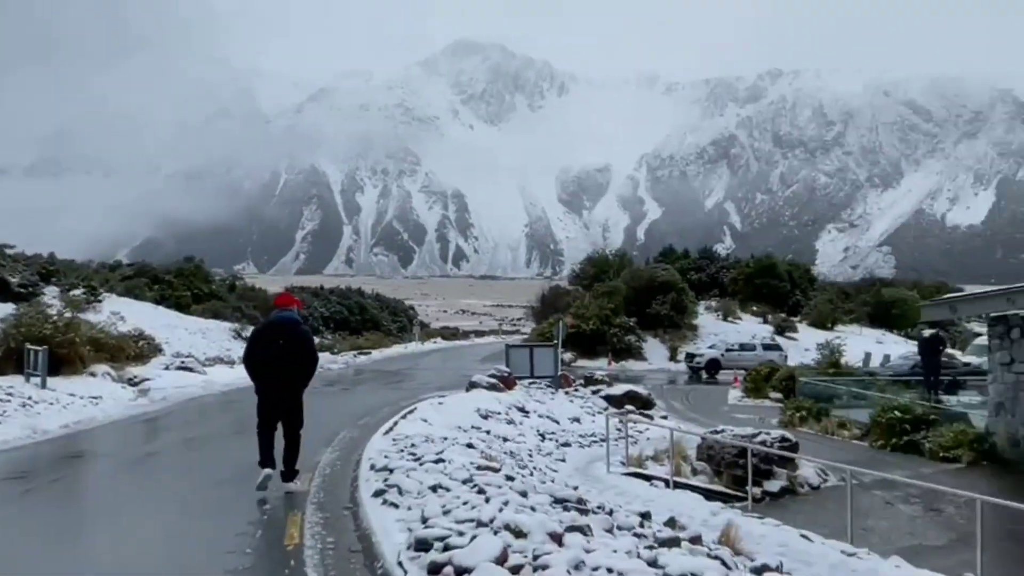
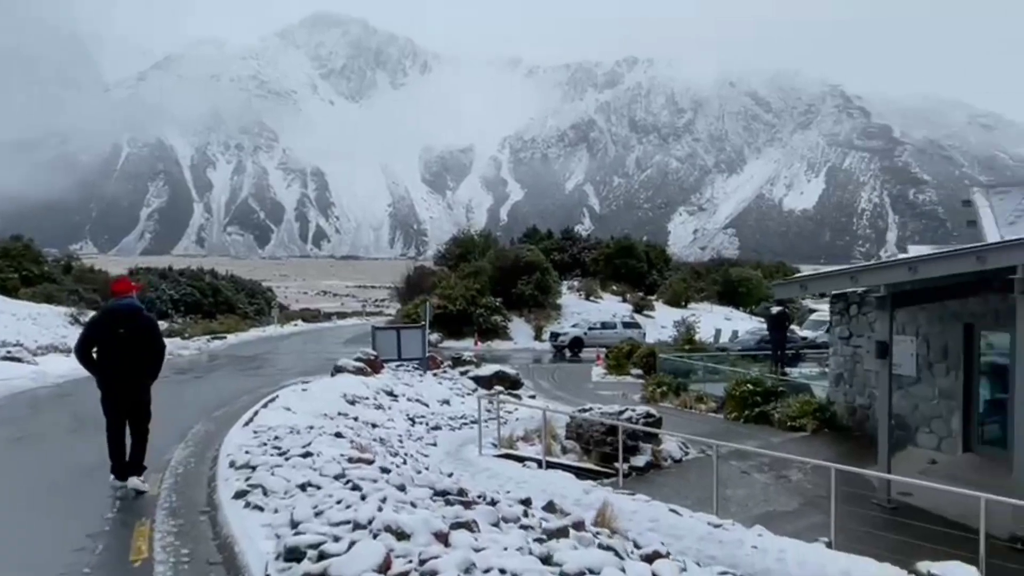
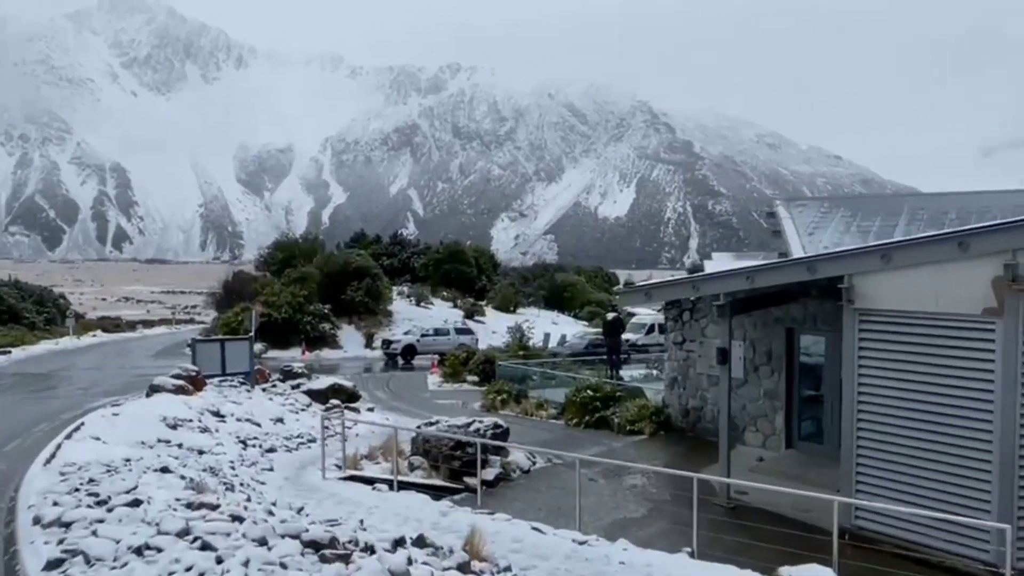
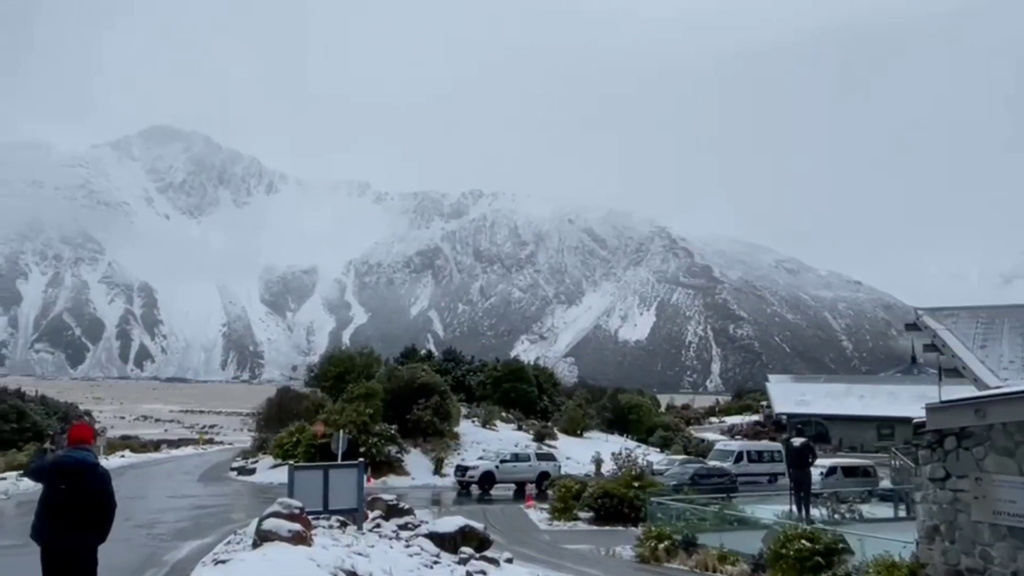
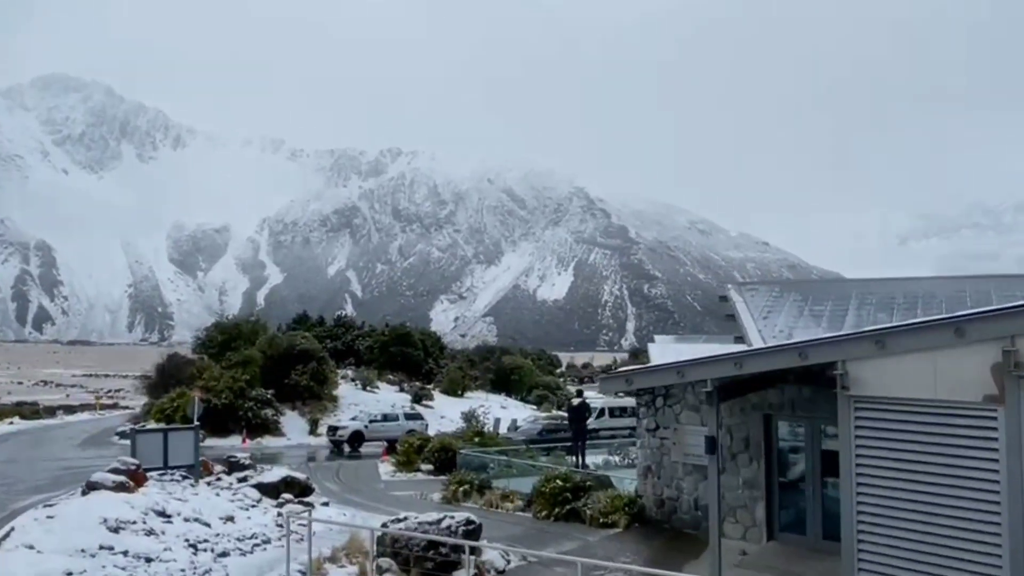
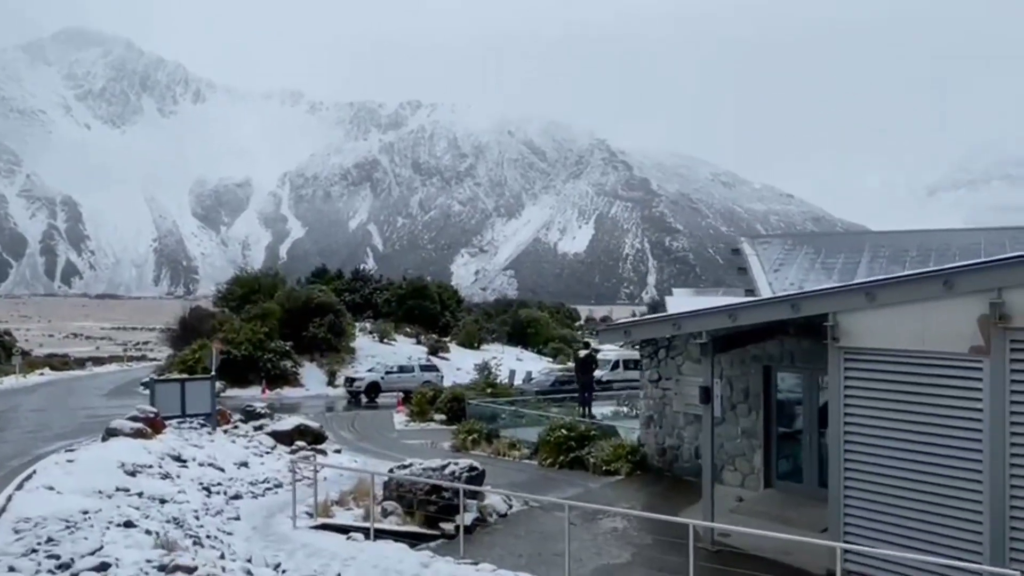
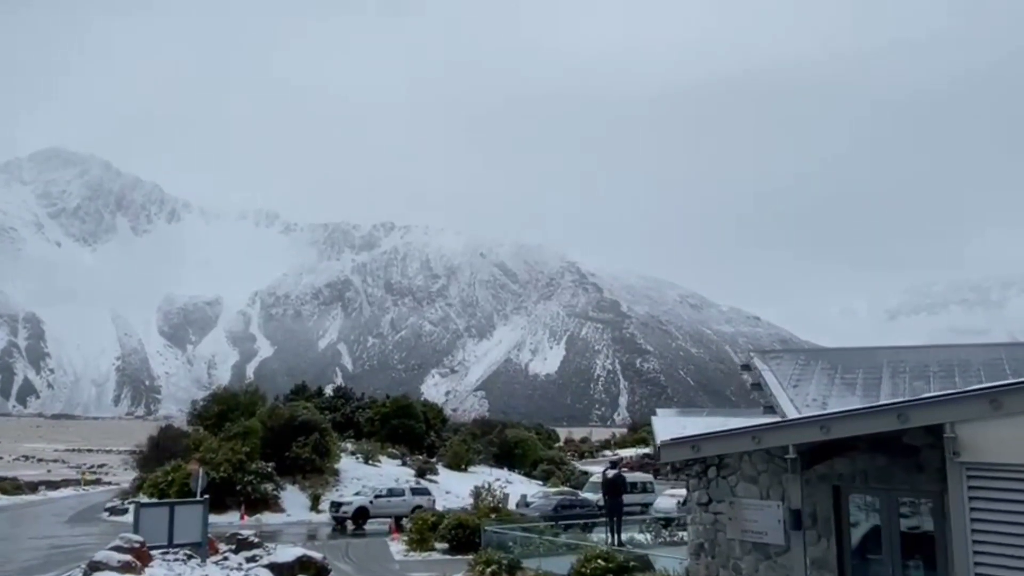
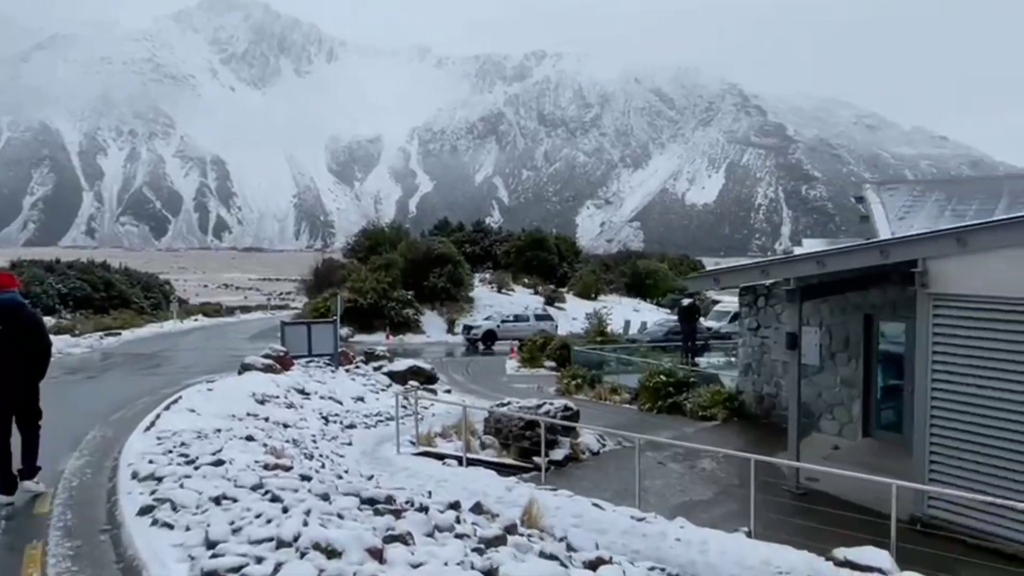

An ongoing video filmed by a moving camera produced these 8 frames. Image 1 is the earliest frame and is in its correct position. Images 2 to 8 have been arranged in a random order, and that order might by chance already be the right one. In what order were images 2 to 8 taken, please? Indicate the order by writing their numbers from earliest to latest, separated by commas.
2, 8, 3, 6, 5, 7, 4
